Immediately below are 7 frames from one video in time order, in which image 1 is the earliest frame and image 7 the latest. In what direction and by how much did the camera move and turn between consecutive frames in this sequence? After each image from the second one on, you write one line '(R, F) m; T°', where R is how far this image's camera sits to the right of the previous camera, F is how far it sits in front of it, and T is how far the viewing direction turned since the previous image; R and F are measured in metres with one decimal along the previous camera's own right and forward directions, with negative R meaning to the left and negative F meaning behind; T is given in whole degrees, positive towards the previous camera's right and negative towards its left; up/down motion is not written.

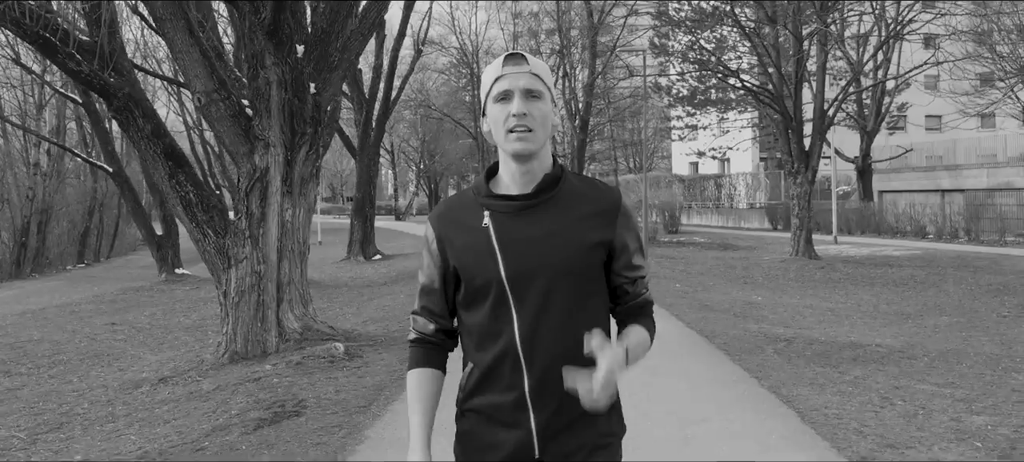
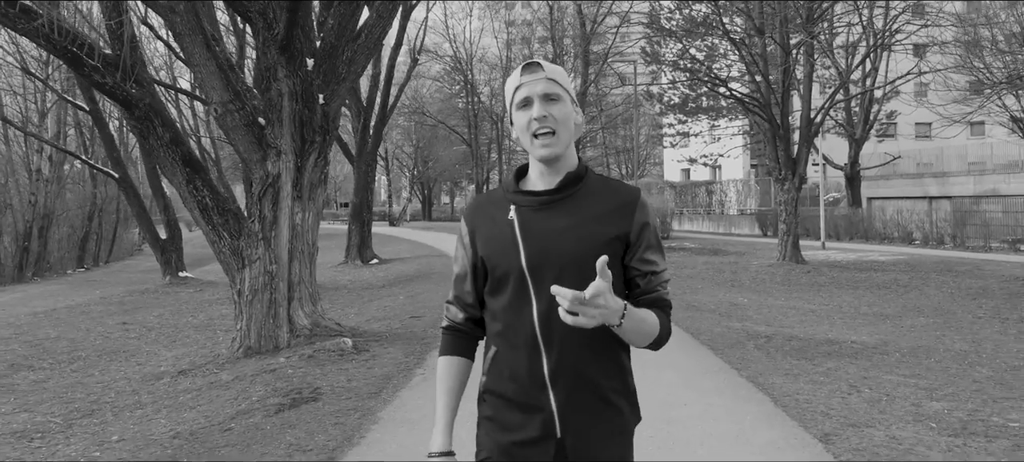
(0.0, -0.5) m; 0°
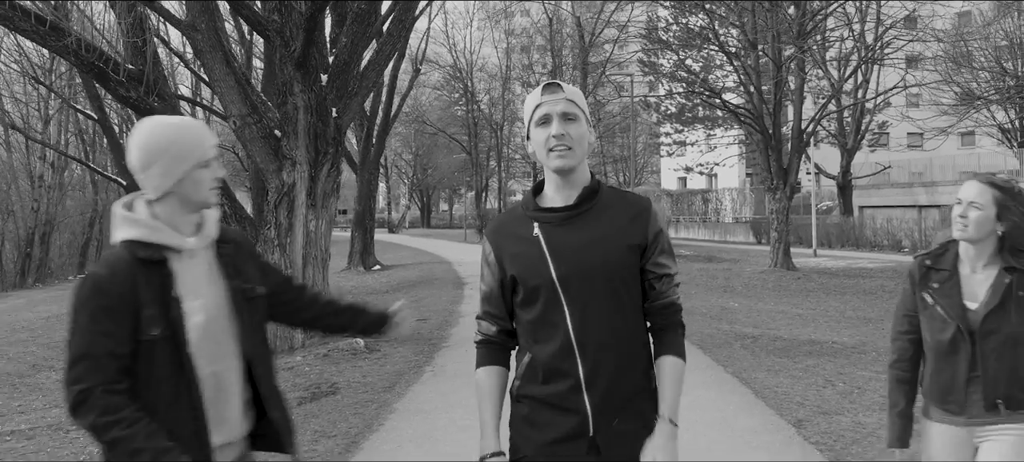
(-0.1, -0.5) m; 0°
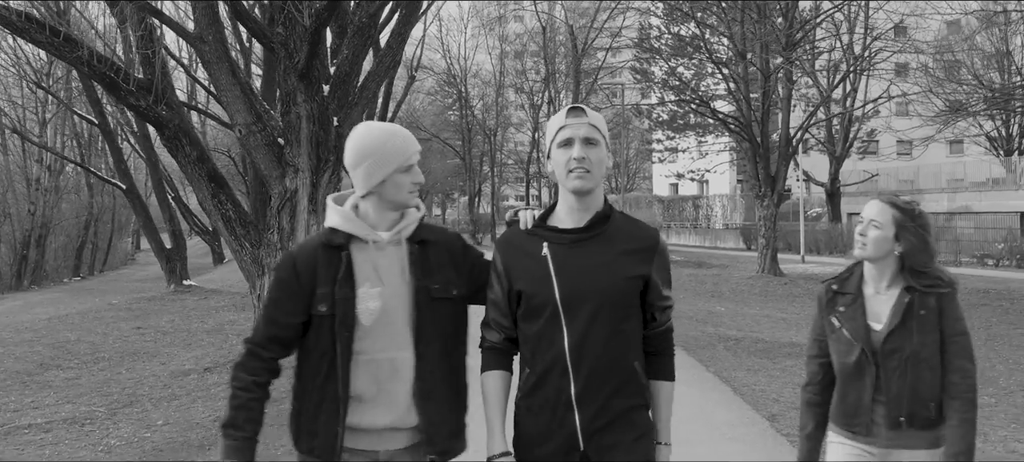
(0.0, -0.4) m; +1°
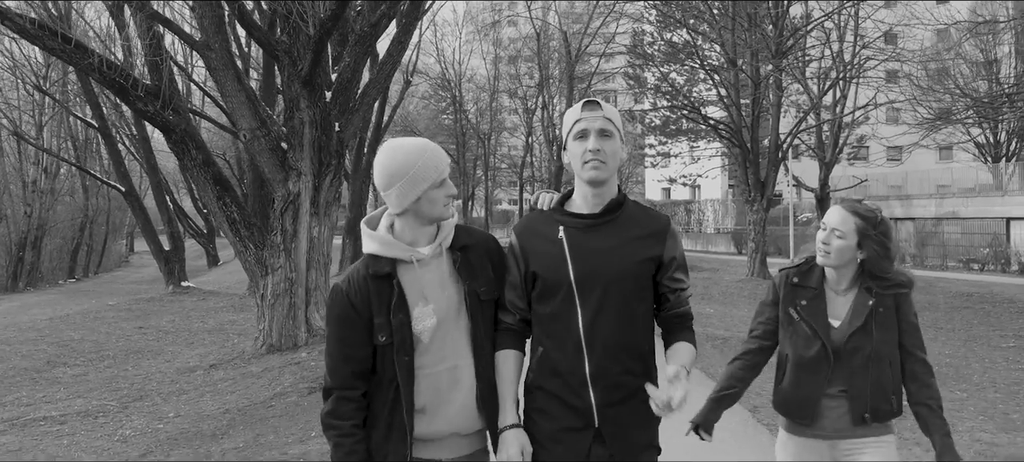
(0.0, -0.3) m; +1°
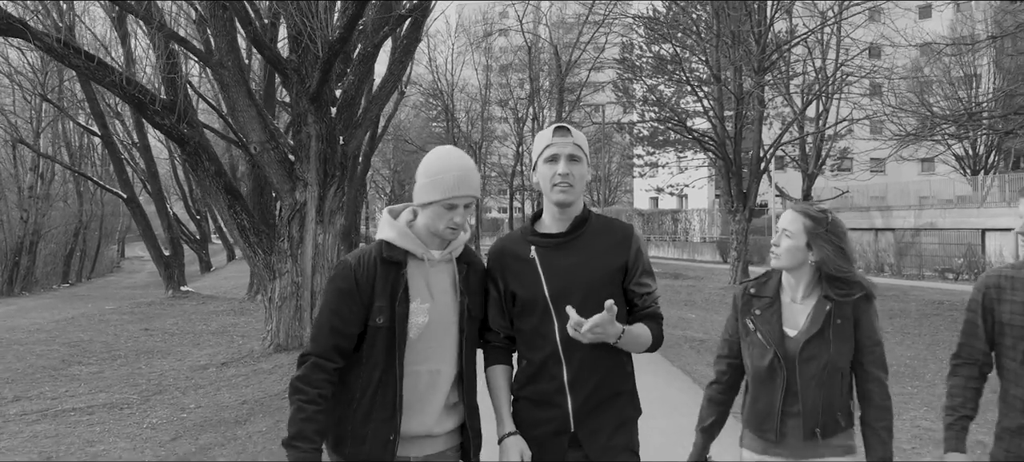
(-0.1, -0.7) m; +1°
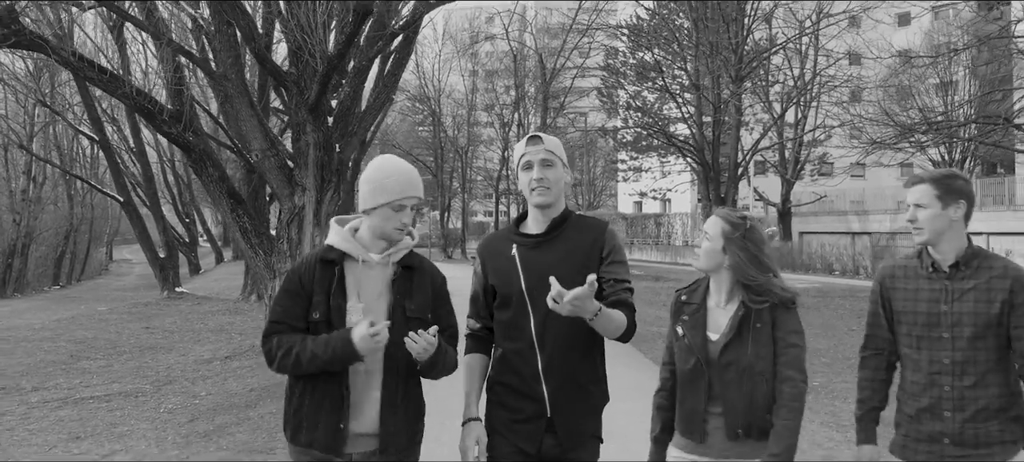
(0.0, -0.7) m; +1°
